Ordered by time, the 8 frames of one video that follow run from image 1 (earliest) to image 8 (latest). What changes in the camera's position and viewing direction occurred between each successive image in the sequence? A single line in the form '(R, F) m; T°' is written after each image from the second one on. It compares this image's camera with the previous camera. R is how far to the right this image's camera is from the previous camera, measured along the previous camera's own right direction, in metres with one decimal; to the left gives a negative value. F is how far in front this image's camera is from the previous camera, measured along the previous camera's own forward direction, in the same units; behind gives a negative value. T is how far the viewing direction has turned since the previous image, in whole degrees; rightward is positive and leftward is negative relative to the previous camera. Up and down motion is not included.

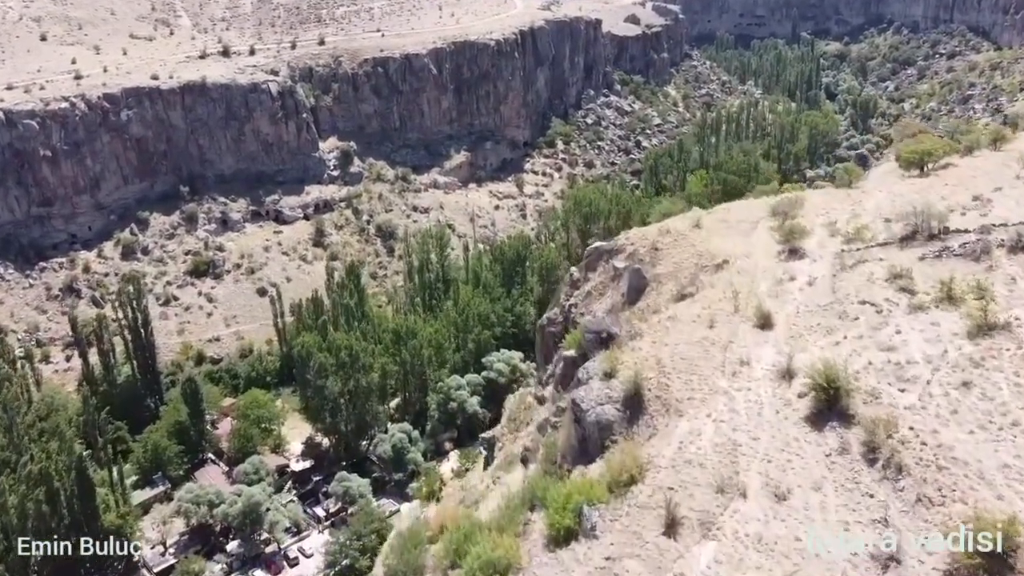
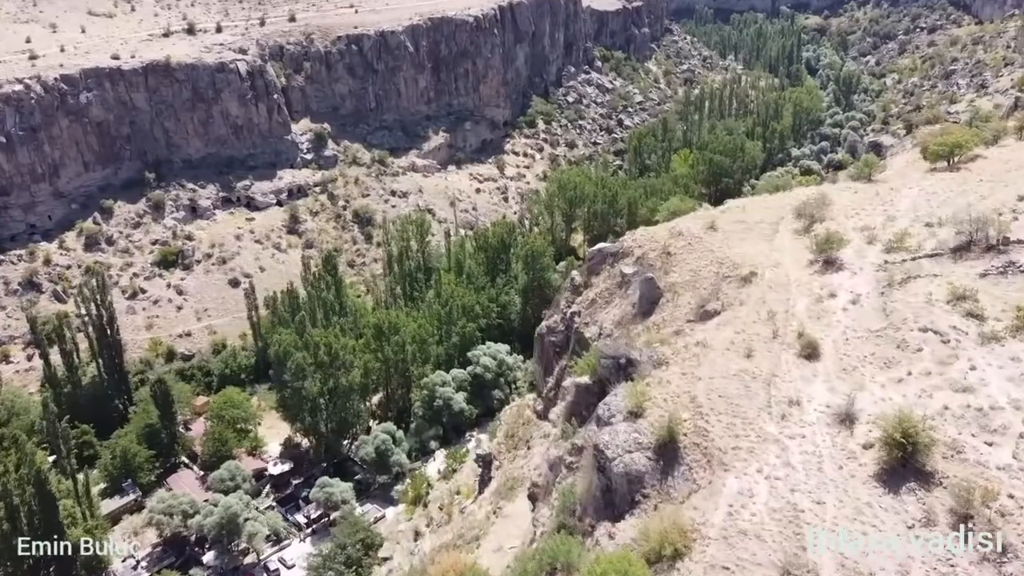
(-0.6, +2.2) m; +2°
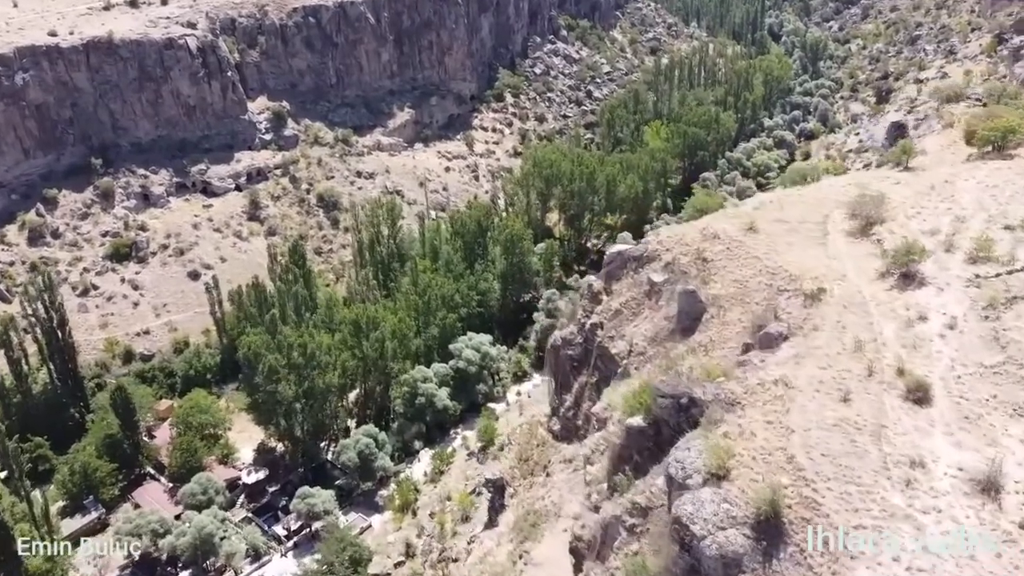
(-1.5, +2.6) m; +3°
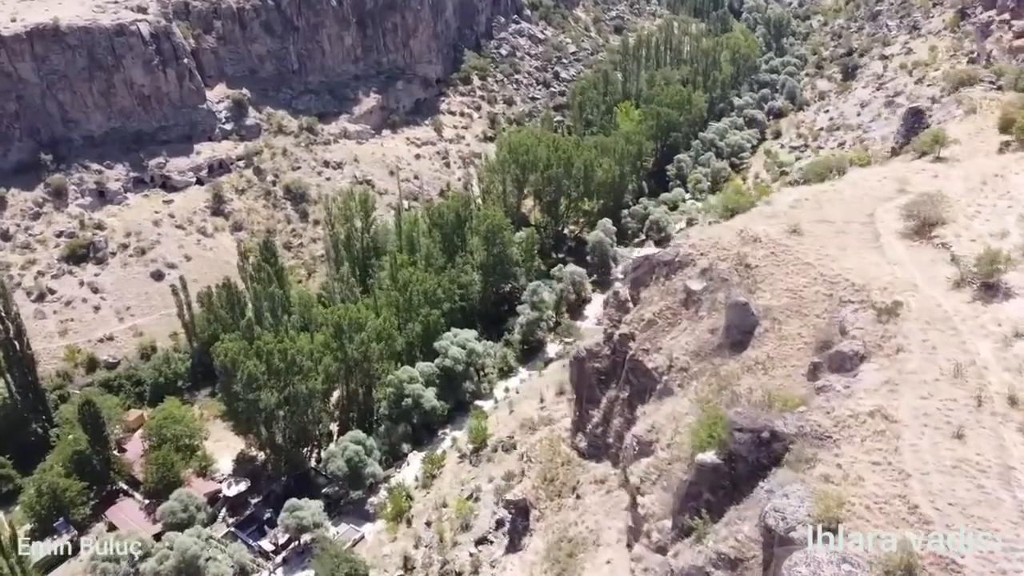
(-1.6, +1.7) m; +3°
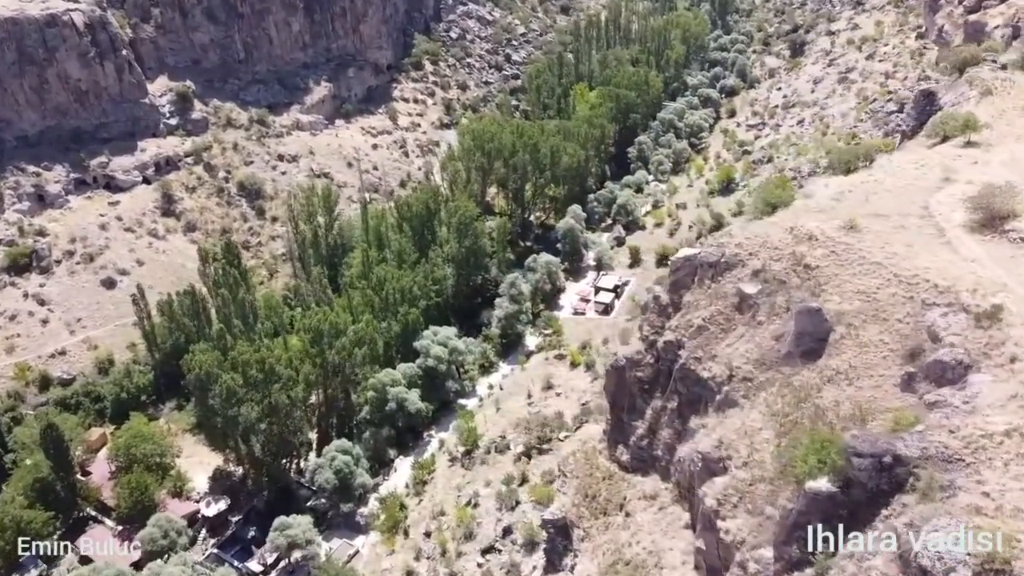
(-2.3, +1.5) m; +4°
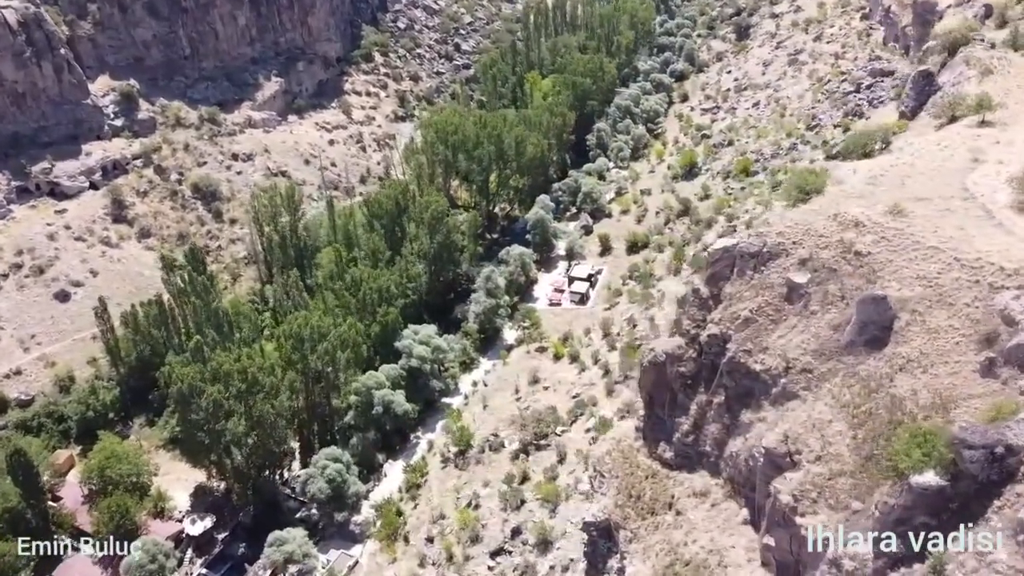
(-2.3, +0.8) m; +4°
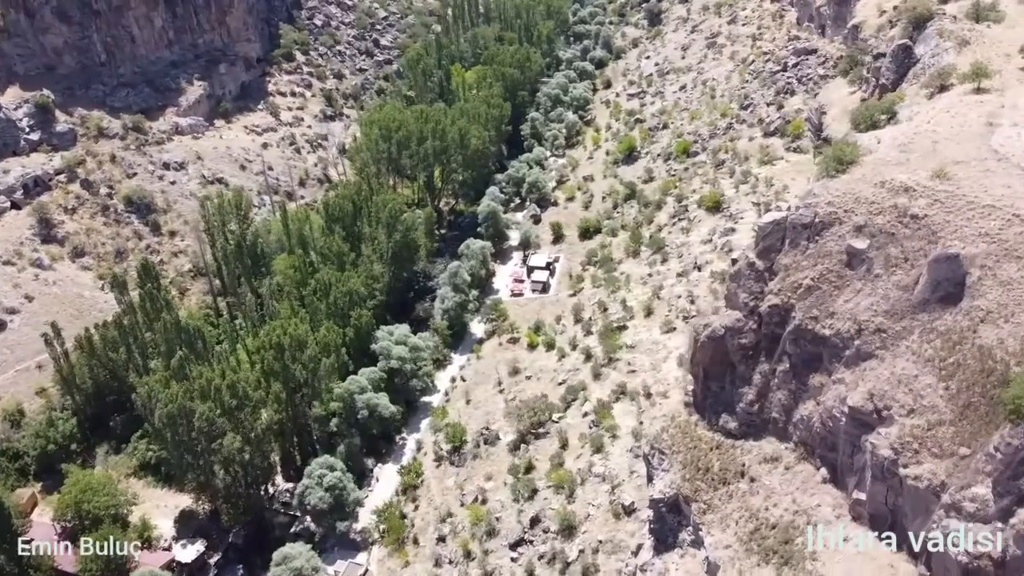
(-3.9, +0.3) m; +7°
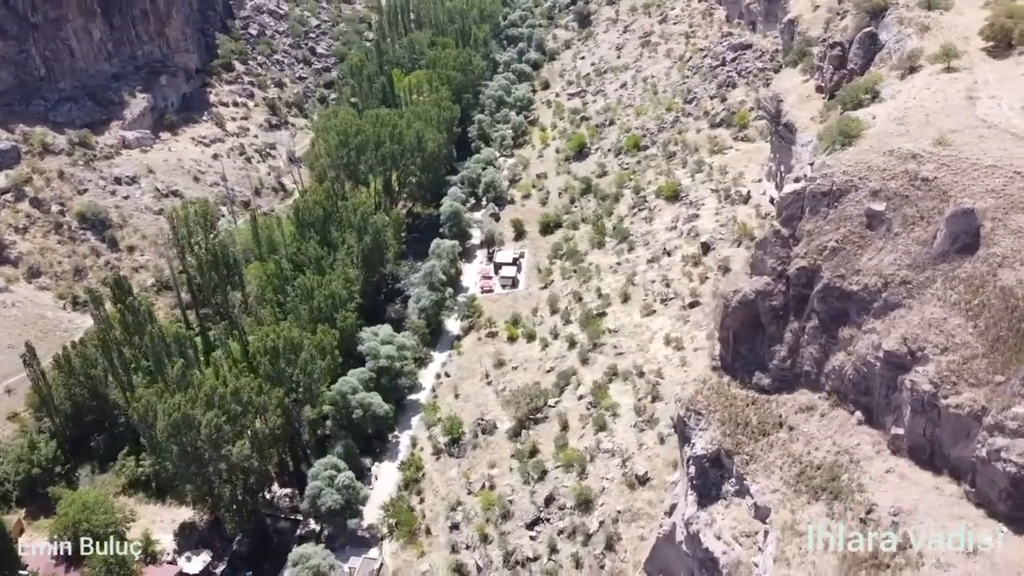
(-3.4, -1.0) m; +6°
